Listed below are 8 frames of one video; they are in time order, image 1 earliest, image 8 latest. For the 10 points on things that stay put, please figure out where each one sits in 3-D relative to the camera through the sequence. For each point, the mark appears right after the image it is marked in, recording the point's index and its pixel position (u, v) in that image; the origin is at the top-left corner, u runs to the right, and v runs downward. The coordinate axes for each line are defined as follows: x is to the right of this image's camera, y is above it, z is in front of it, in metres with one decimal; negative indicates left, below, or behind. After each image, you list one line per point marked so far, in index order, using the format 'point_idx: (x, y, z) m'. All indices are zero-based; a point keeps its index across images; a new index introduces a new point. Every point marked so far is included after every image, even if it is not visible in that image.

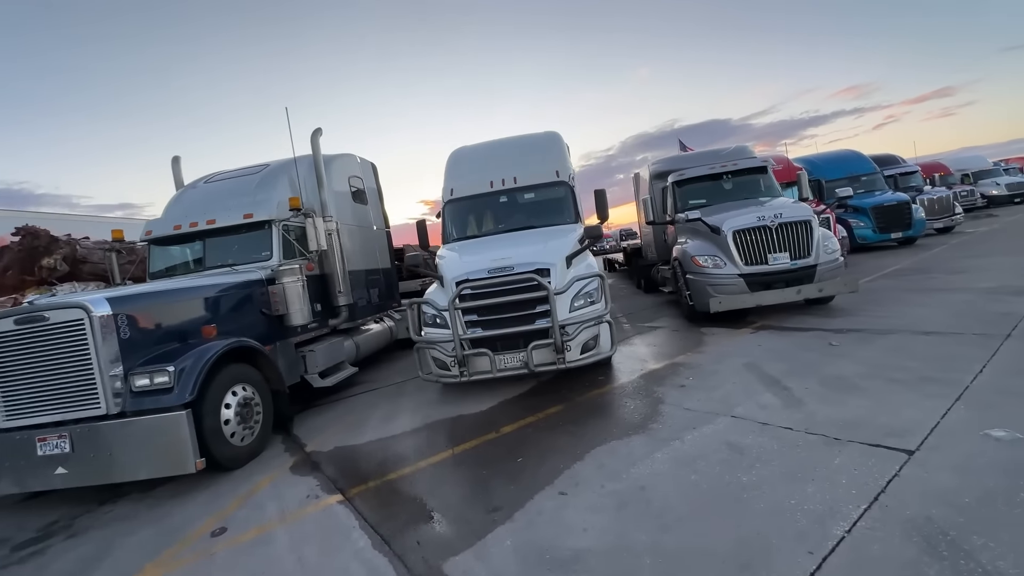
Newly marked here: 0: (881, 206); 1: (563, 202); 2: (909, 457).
0: (+12.5, +2.8, +15.9) m
1: (+0.8, +1.4, +7.9) m
2: (+2.8, -1.2, +3.3) m
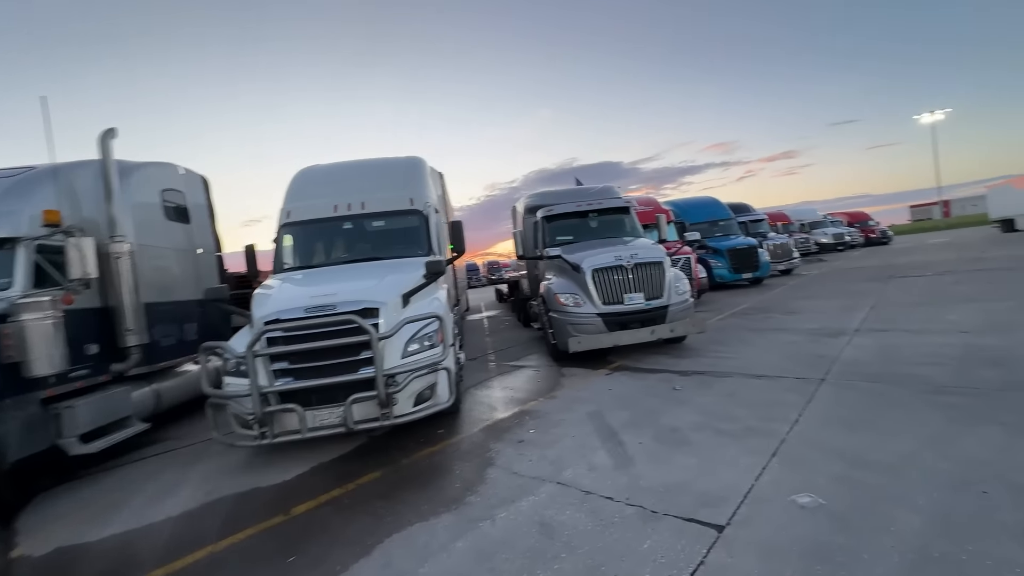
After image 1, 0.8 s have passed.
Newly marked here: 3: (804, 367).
0: (+8.3, +1.5, +17.5) m
1: (-1.5, +0.9, +7.2) m
2: (+1.3, -1.6, +3.0) m
3: (+4.0, -1.1, +6.5) m
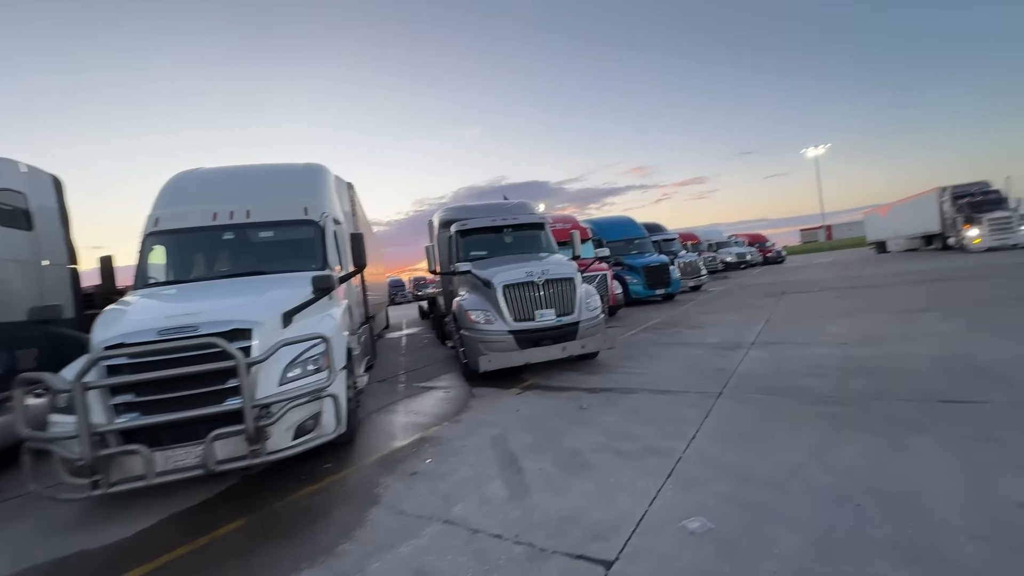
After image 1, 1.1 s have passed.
0: (+5.3, +0.9, +18.2) m
1: (-2.9, +0.6, +6.6) m
2: (+0.5, -1.7, +2.7) m
3: (+2.7, -1.3, +6.6) m
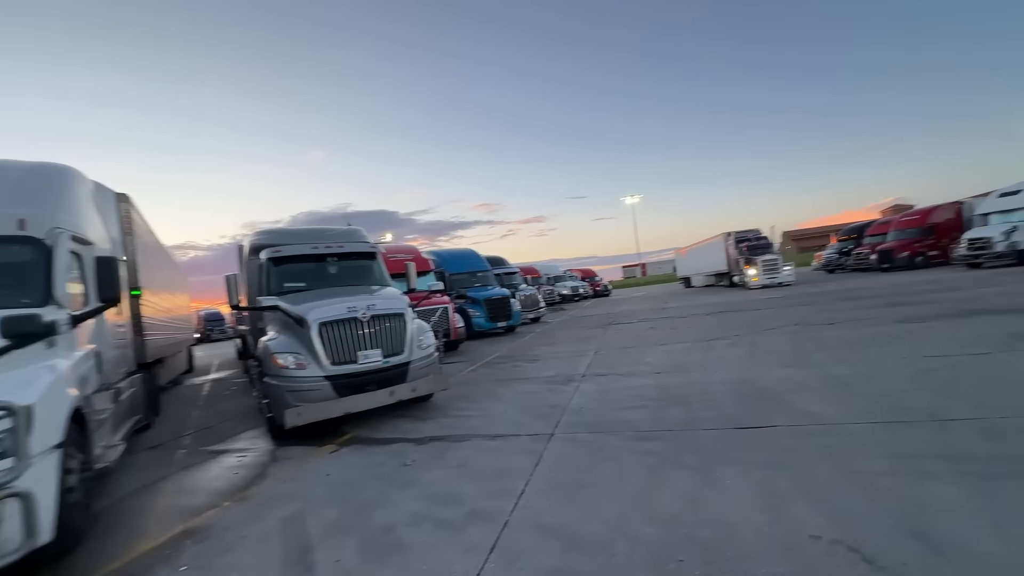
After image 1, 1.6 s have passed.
0: (-0.9, -0.4, +18.3) m
1: (-5.0, +0.2, +4.8) m
2: (-0.5, -1.9, +2.0) m
3: (+0.3, -1.8, +6.4) m
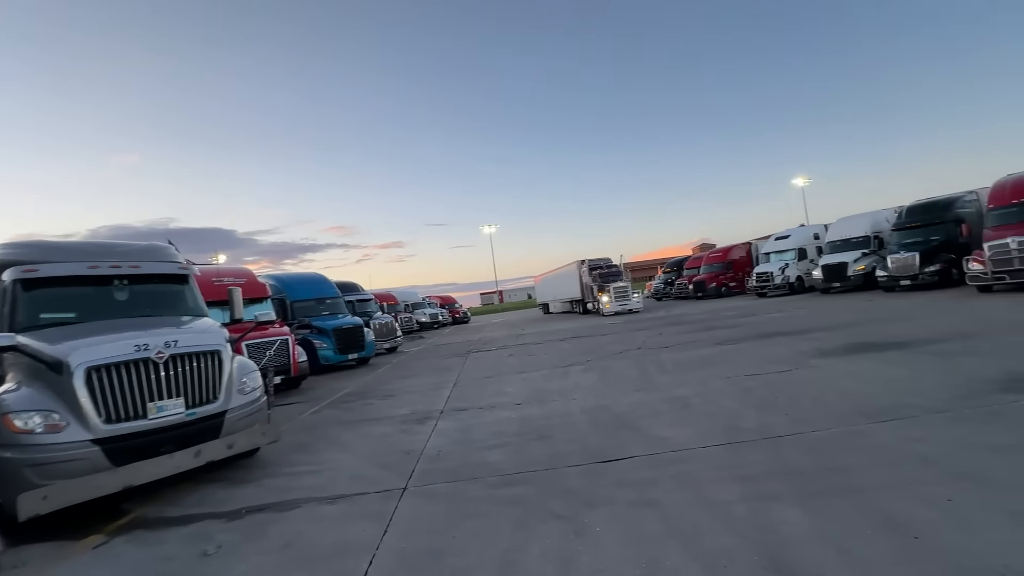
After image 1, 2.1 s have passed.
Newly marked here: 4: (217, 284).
0: (-6.1, -1.4, +16.6) m
1: (-6.1, -0.1, +2.5) m
2: (-1.0, -2.0, +1.1) m
3: (-1.5, -2.2, +5.5) m
4: (-6.9, +0.1, +11.0) m
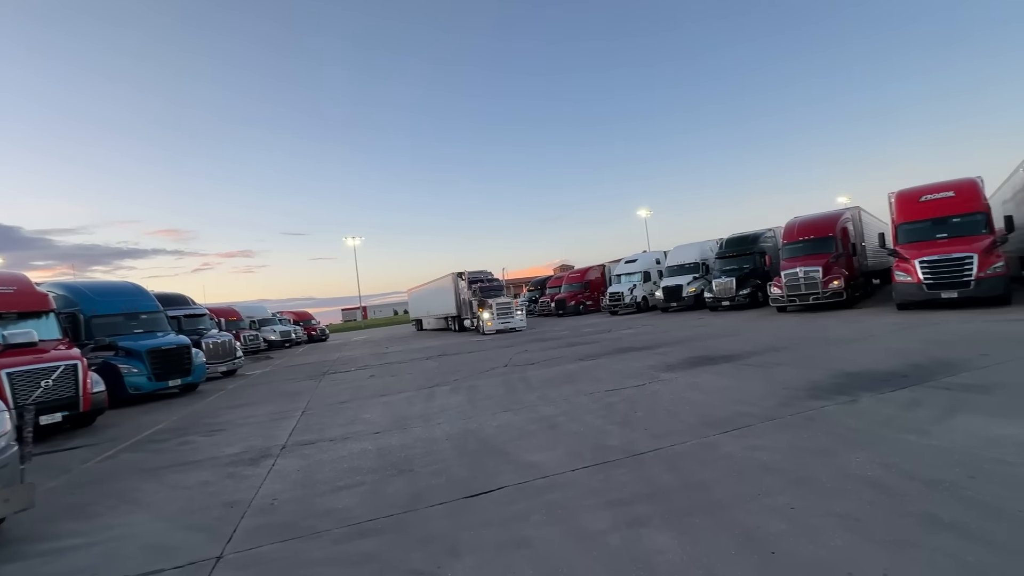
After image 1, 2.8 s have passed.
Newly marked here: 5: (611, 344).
0: (-10.5, -1.8, +13.8) m
1: (-6.5, 0.0, +0.3) m
2: (-1.2, -2.0, +0.2) m
3: (-2.9, -2.3, +4.3) m
4: (-9.6, -0.1, +8.2) m
5: (+3.4, -1.9, +16.1) m
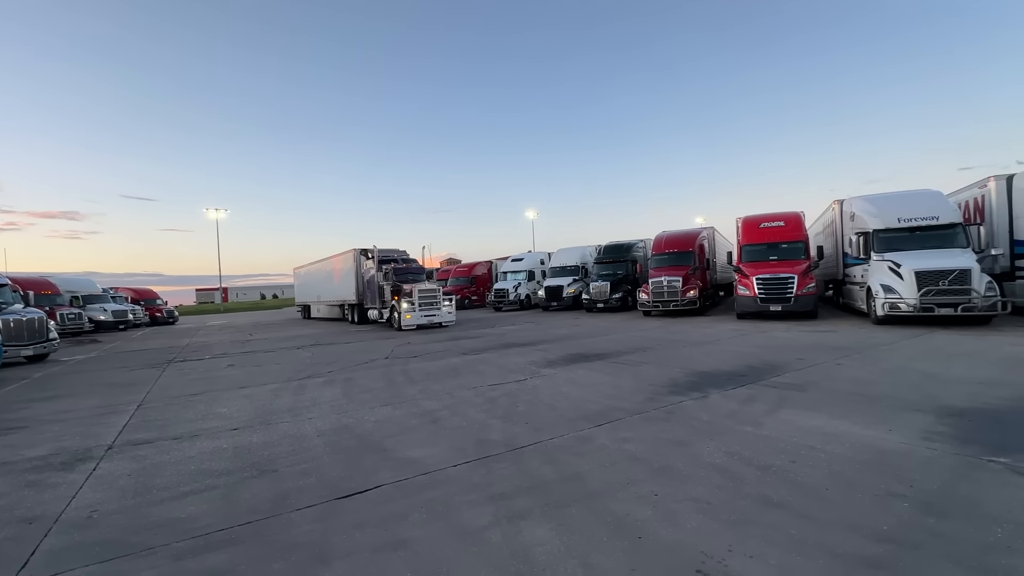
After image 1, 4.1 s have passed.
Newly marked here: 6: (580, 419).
0: (-13.5, -0.9, +10.7) m
1: (-6.2, +0.5, -1.4) m
2: (-1.2, -1.9, -0.2) m
3: (-3.9, -2.0, +3.4) m
4: (-11.2, +0.7, +5.5) m
5: (-0.6, -1.8, +16.3) m
6: (+0.9, -1.8, +6.3) m
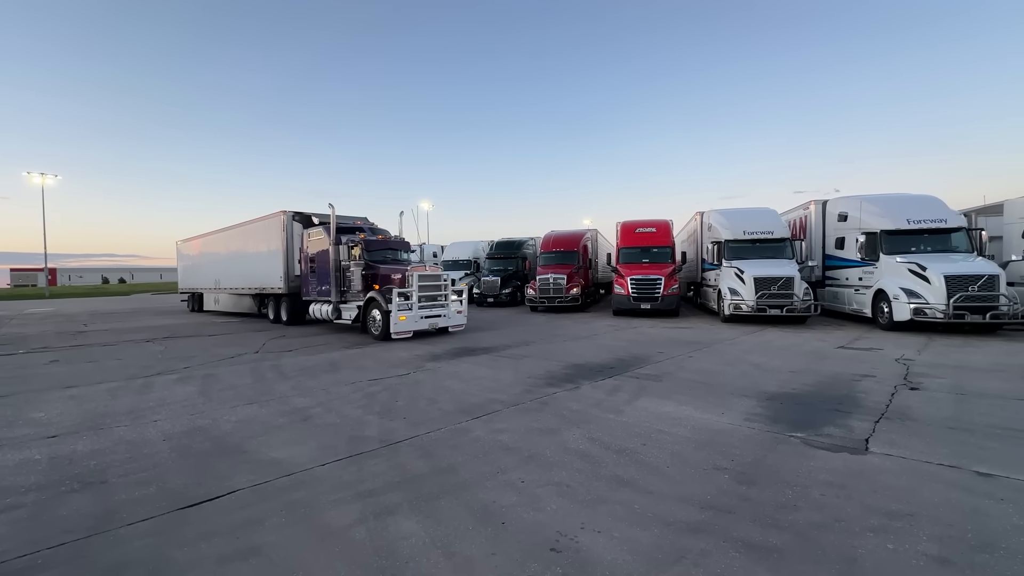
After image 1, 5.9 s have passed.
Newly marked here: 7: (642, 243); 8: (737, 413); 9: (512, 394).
0: (-15.7, -0.3, +7.5) m
1: (-5.9, +0.6, -2.7) m
2: (-1.4, -1.8, -0.4) m
3: (-4.8, -1.8, +2.5) m
4: (-12.3, +1.1, +2.9) m
5: (-4.4, -1.5, +15.8) m
6: (-0.7, -1.7, +6.4) m
7: (+5.5, +1.9, +19.9) m
8: (+2.9, -1.6, +6.0) m
9: (0.0, -1.7, +7.3) m
